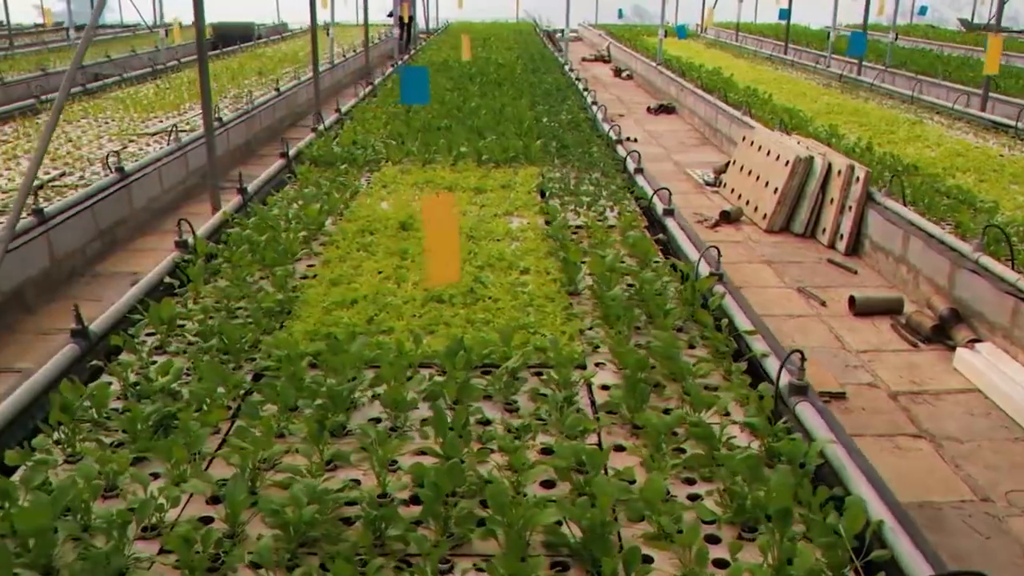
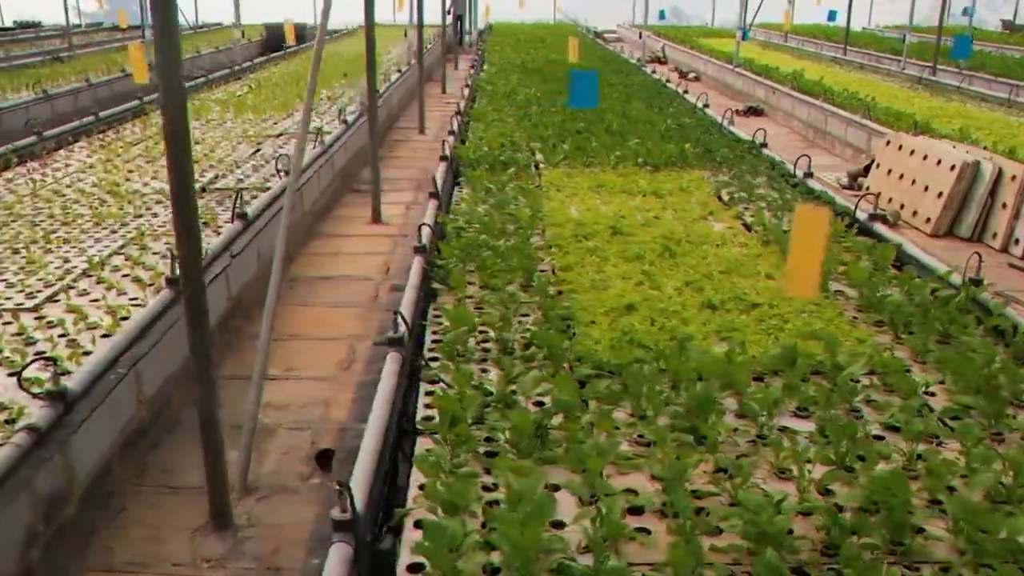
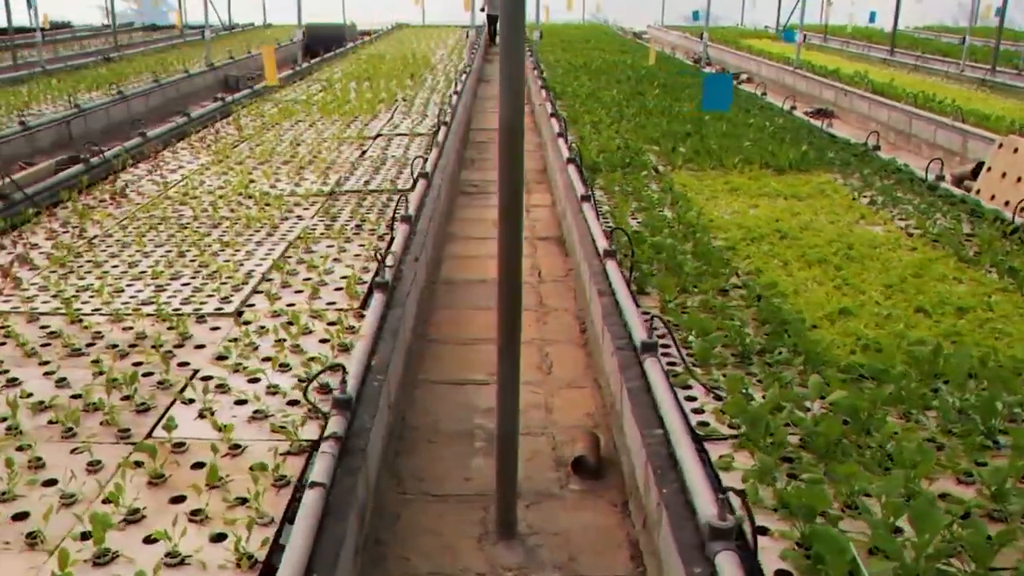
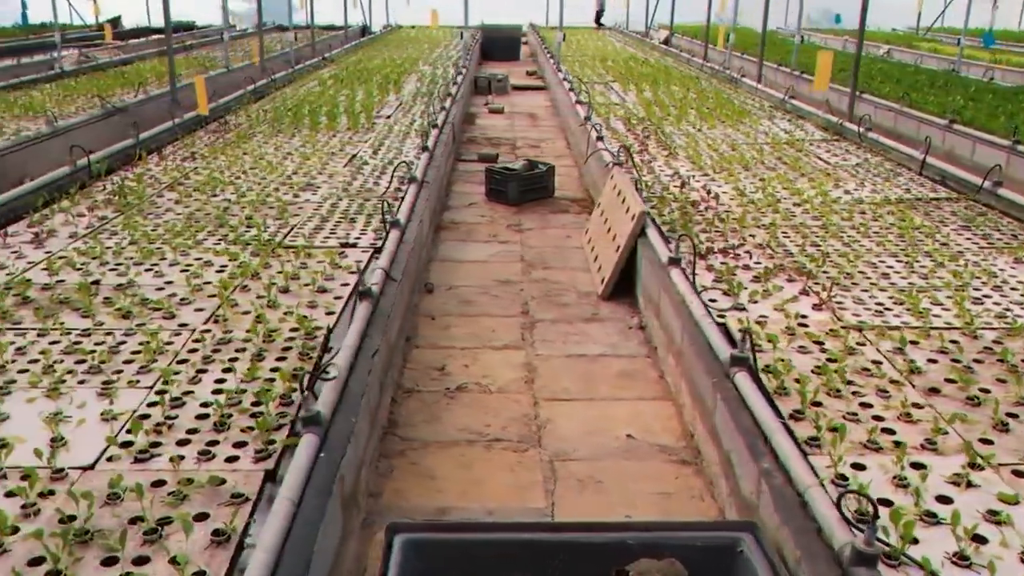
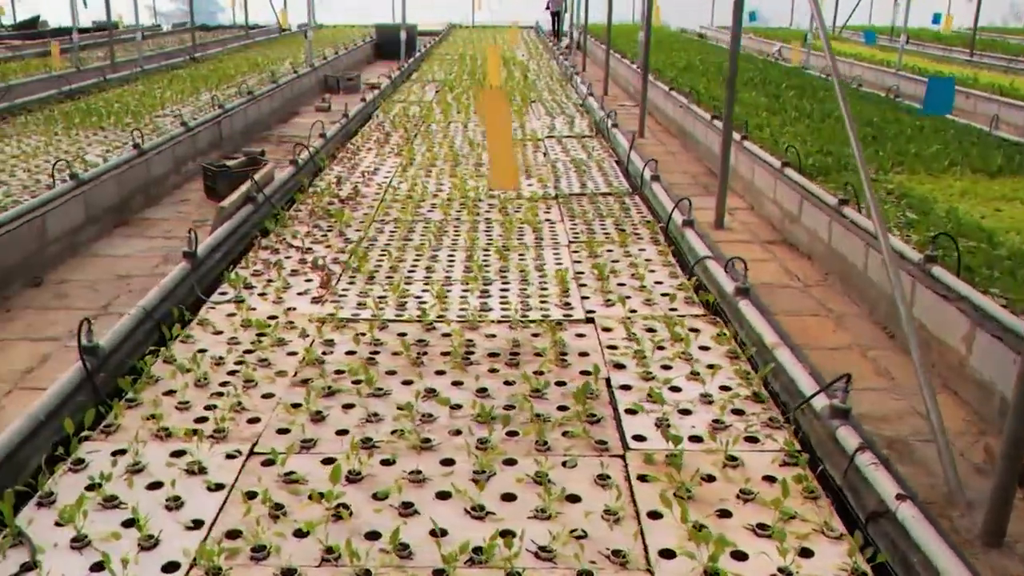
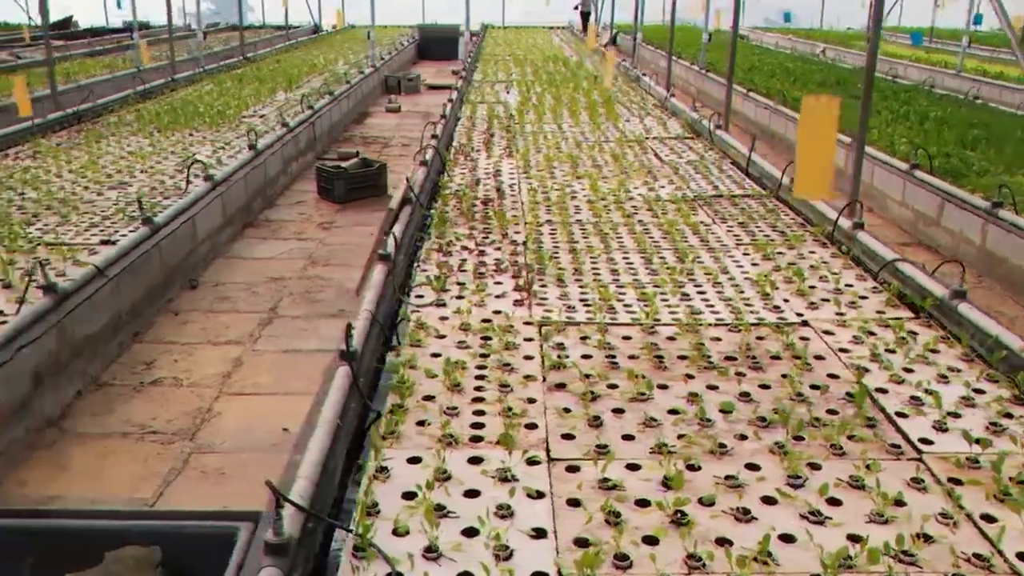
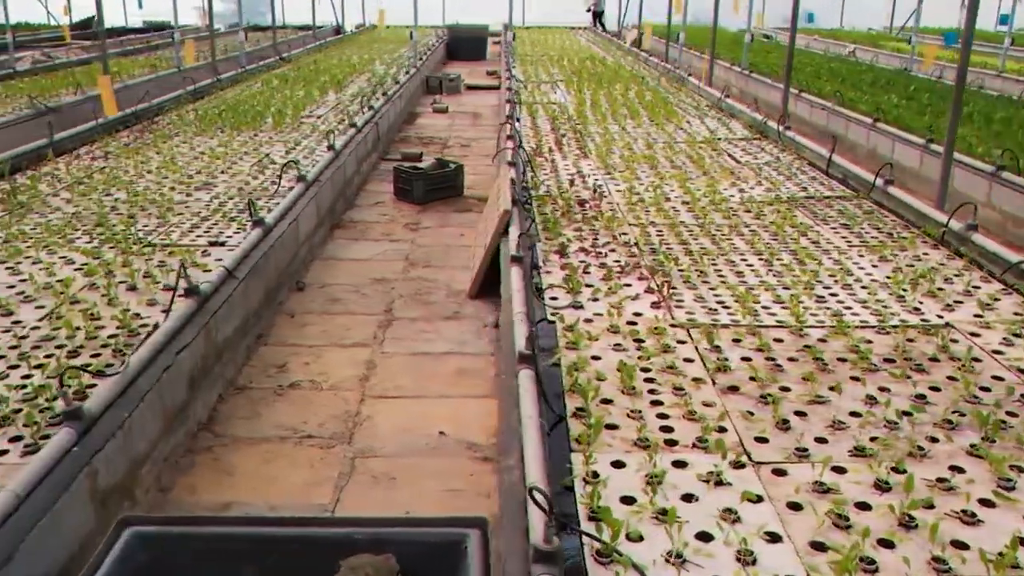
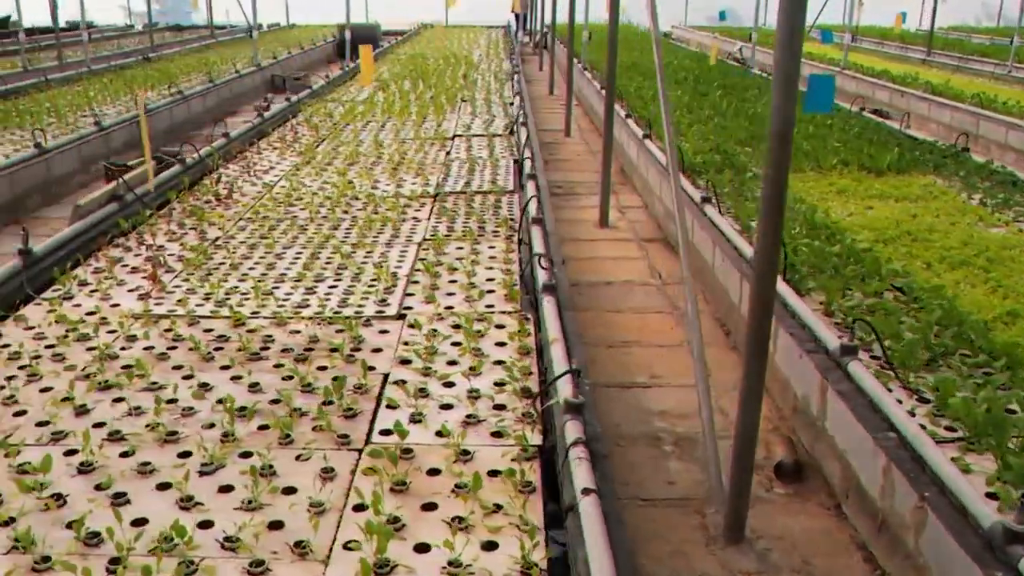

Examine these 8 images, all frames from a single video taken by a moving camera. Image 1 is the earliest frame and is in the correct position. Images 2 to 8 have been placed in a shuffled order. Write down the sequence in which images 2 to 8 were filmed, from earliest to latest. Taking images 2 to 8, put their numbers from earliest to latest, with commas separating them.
2, 3, 8, 5, 6, 7, 4
